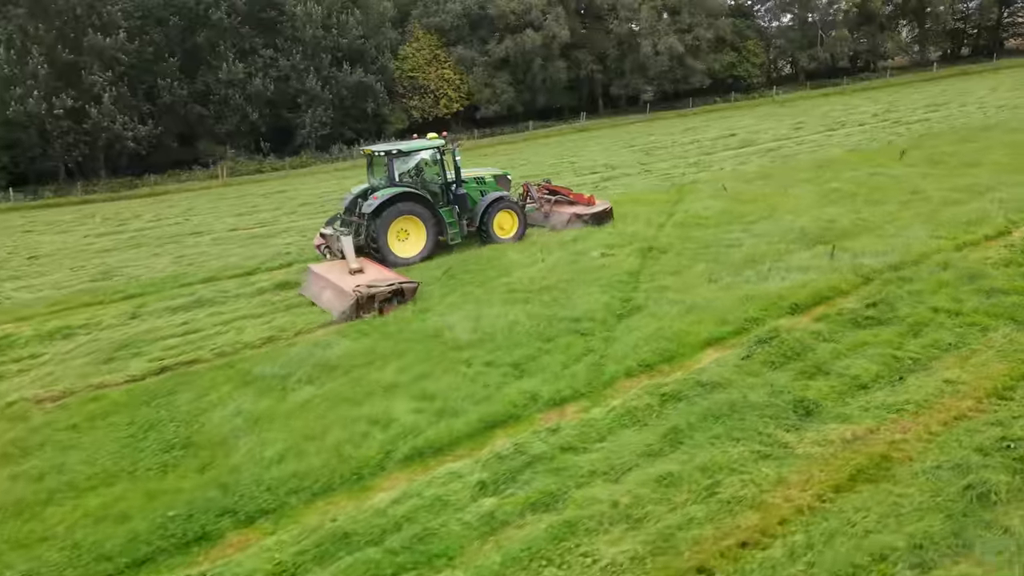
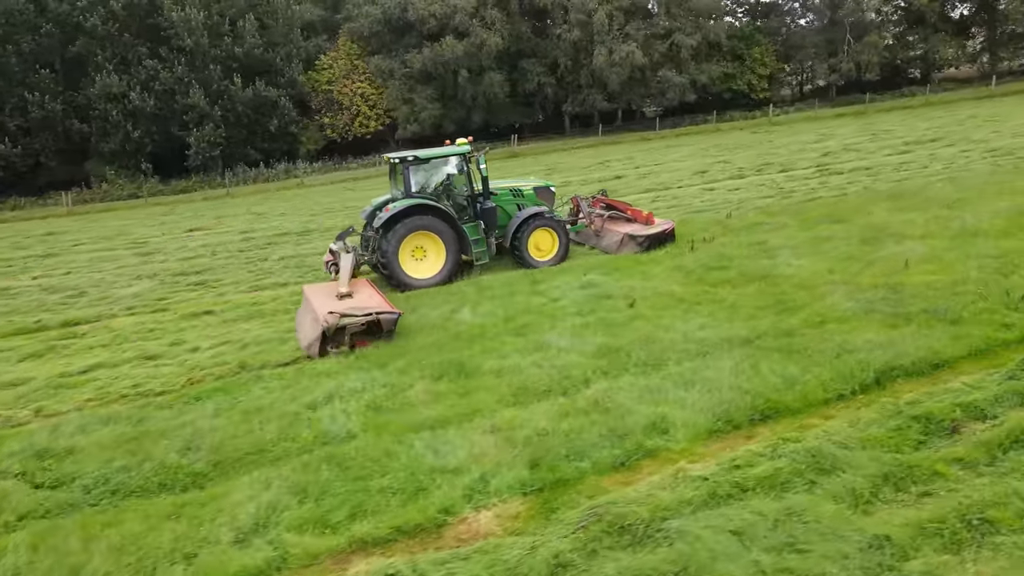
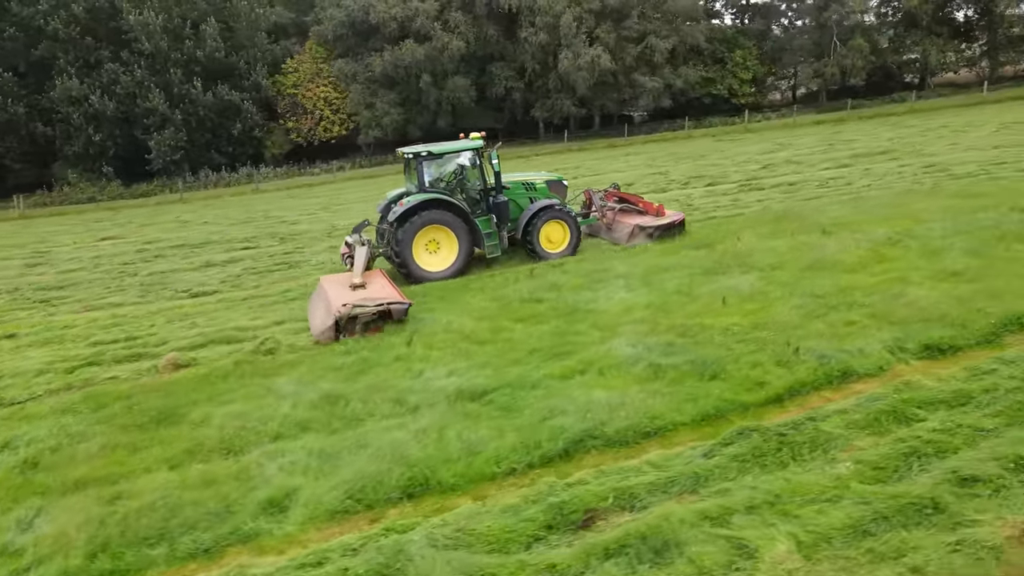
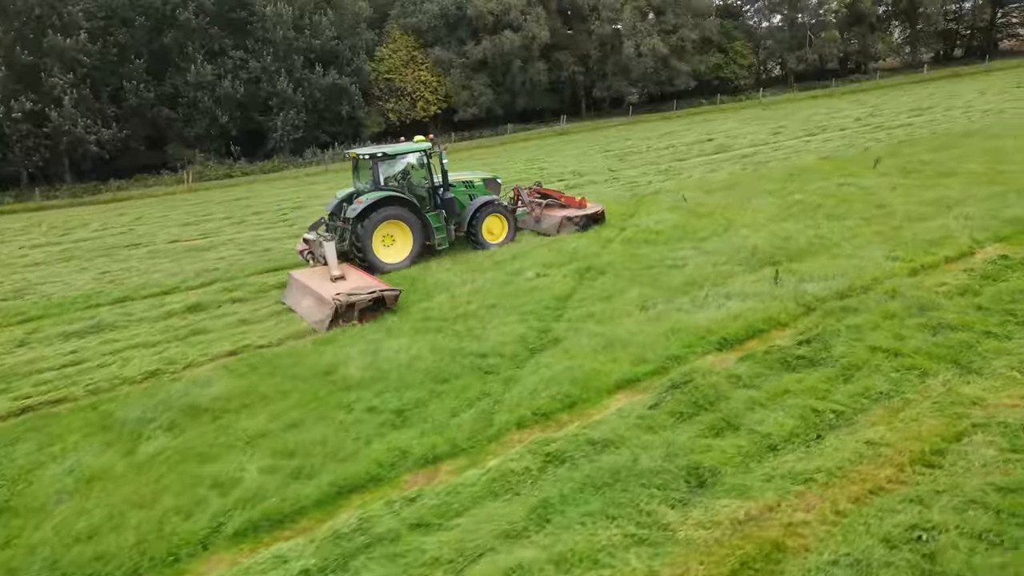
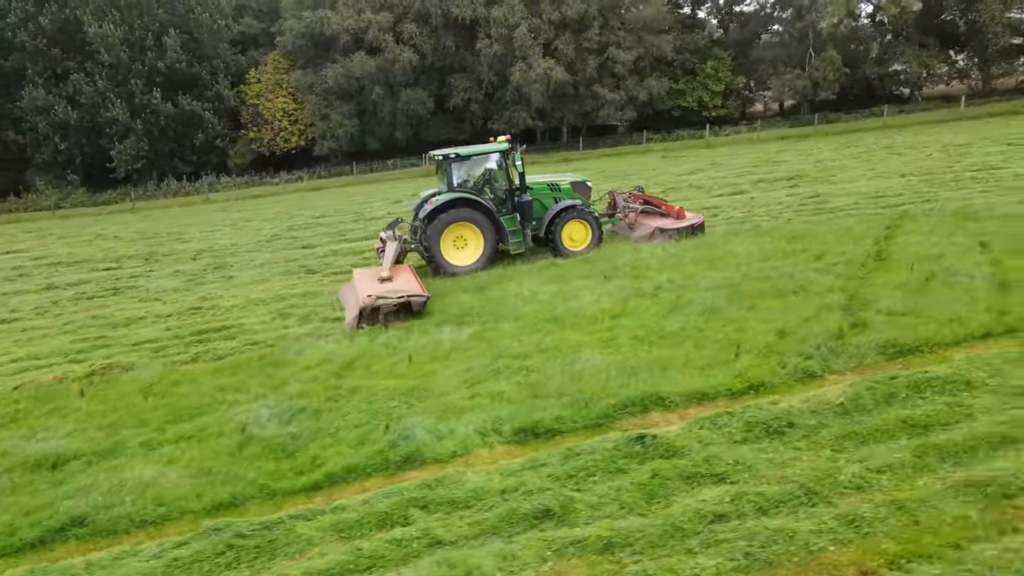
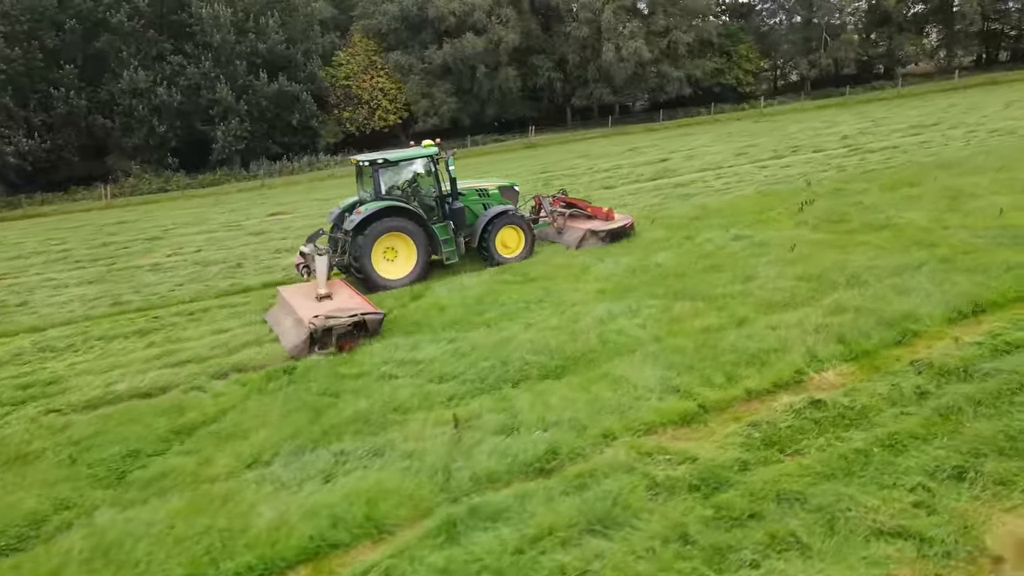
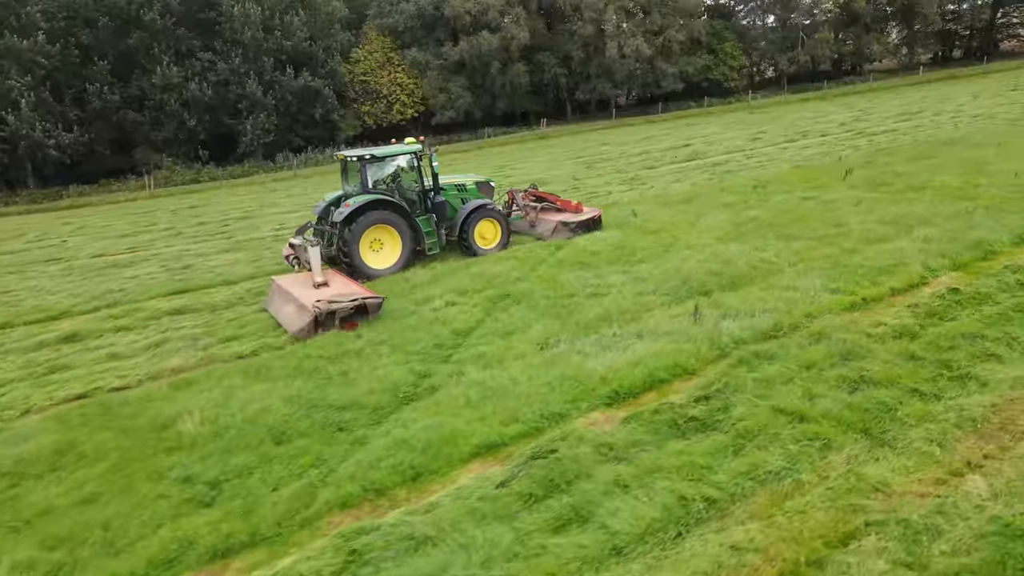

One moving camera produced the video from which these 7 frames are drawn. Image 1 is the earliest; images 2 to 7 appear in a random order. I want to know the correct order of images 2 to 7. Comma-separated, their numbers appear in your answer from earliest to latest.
4, 7, 6, 2, 3, 5
